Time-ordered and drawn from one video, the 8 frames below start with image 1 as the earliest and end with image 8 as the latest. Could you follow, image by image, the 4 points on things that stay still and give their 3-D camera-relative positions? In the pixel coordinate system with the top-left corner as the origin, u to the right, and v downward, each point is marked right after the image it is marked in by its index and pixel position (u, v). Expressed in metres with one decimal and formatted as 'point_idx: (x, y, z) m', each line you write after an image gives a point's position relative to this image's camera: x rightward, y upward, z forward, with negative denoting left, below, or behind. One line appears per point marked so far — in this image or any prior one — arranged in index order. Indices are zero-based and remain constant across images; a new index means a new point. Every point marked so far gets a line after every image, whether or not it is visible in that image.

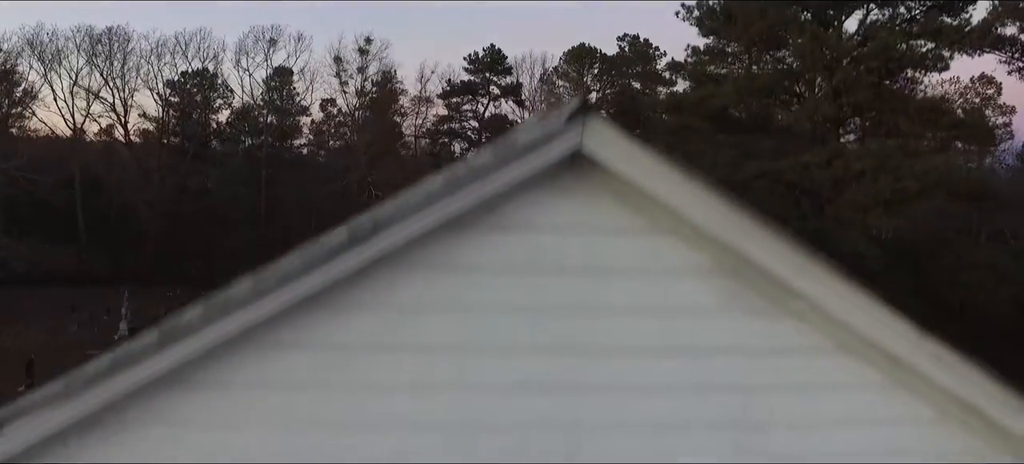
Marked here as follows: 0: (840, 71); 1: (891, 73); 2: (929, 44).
0: (+5.8, +2.8, +11.7) m
1: (+6.7, +2.8, +11.6) m
2: (+7.9, +3.6, +12.4) m
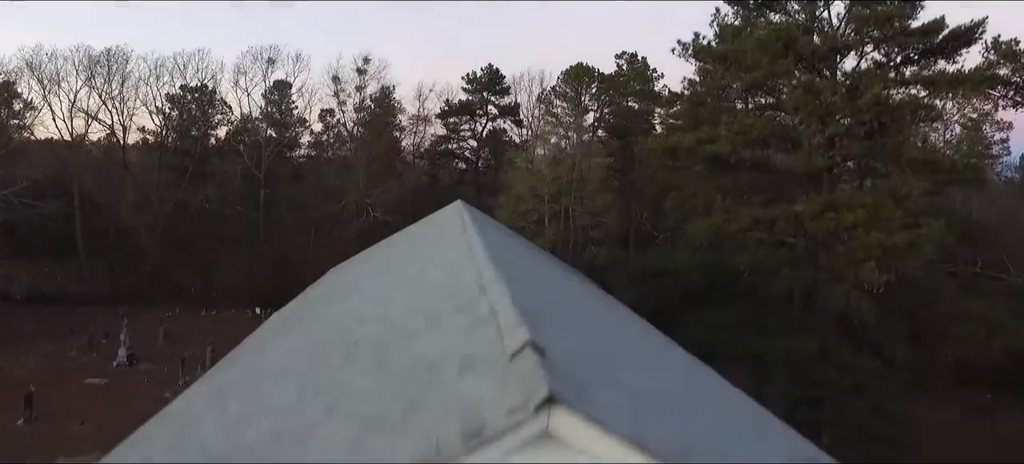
0: (+5.7, +1.9, +11.8) m
1: (+6.6, +1.9, +11.7) m
2: (+7.8, +2.7, +12.5) m
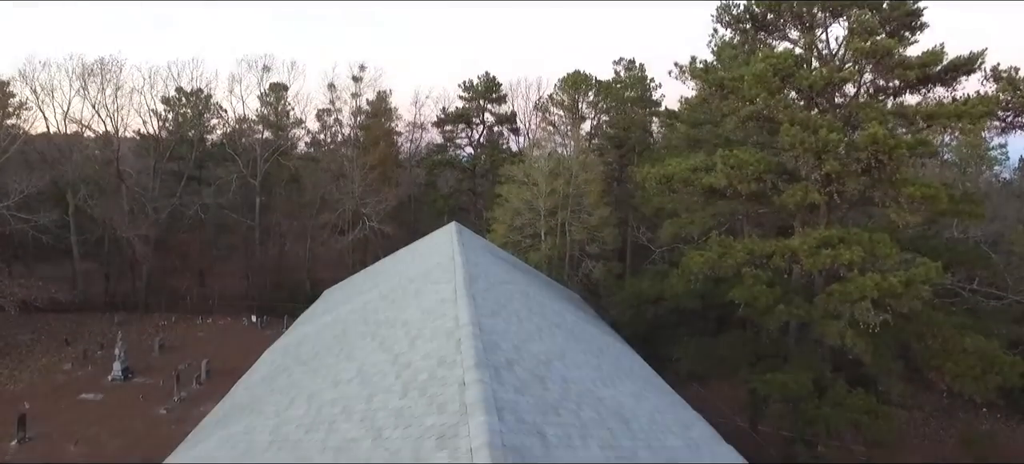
0: (+5.6, +1.3, +11.7) m
1: (+6.5, +1.2, +11.6) m
2: (+7.7, +2.0, +12.4) m
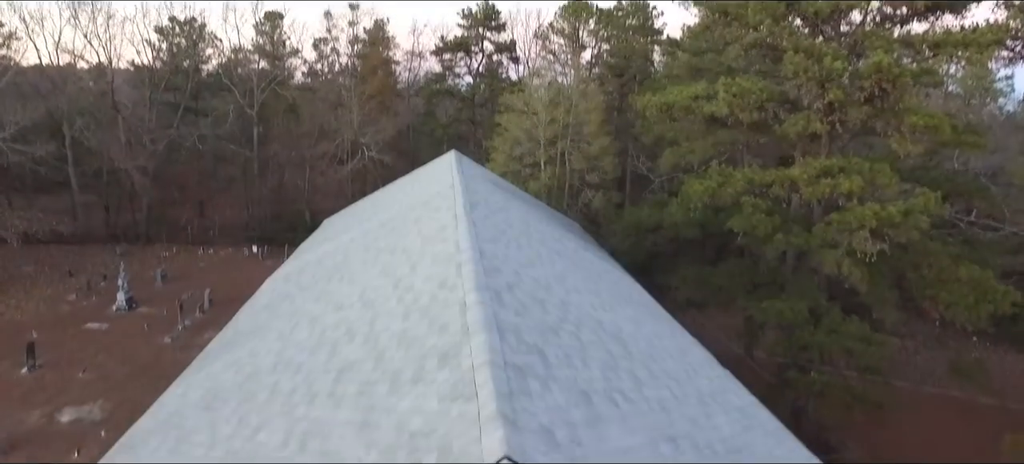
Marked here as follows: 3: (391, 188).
0: (+5.6, +2.5, +11.5) m
1: (+6.5, +2.5, +11.4) m
2: (+7.6, +3.4, +12.1) m
3: (-2.8, +1.1, +15.3) m
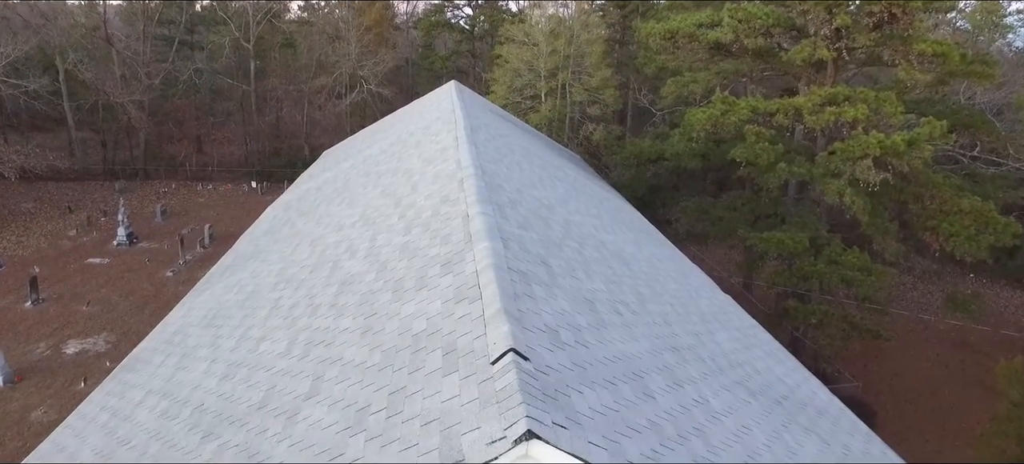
0: (+5.6, +3.7, +11.1) m
1: (+6.5, +3.7, +11.0) m
2: (+7.7, +4.6, +11.6) m
3: (-2.8, +2.6, +15.0) m
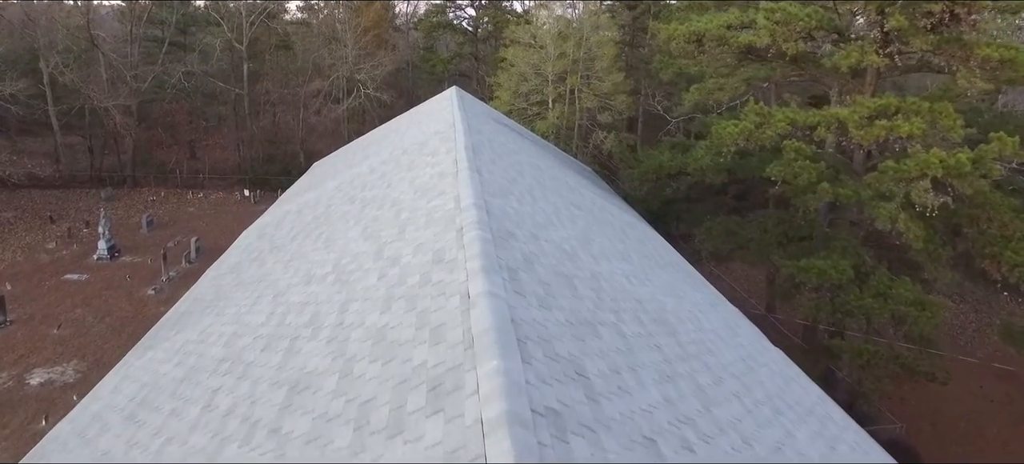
0: (+5.7, +3.3, +9.8) m
1: (+6.6, +3.2, +9.7) m
2: (+7.8, +4.2, +10.3) m
3: (-2.7, +2.2, +13.7) m
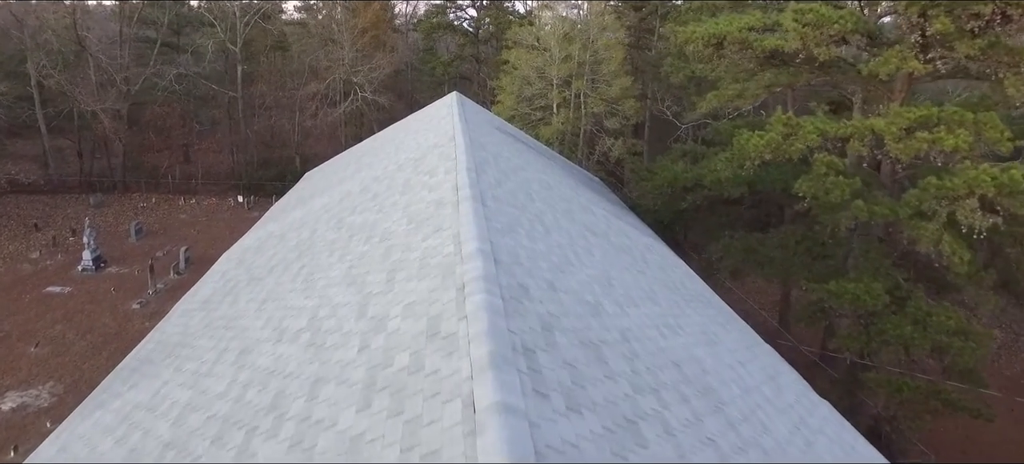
0: (+5.8, +3.0, +8.9) m
1: (+6.7, +2.9, +8.9) m
2: (+7.9, +3.8, +9.4) m
3: (-2.6, +1.9, +12.9) m
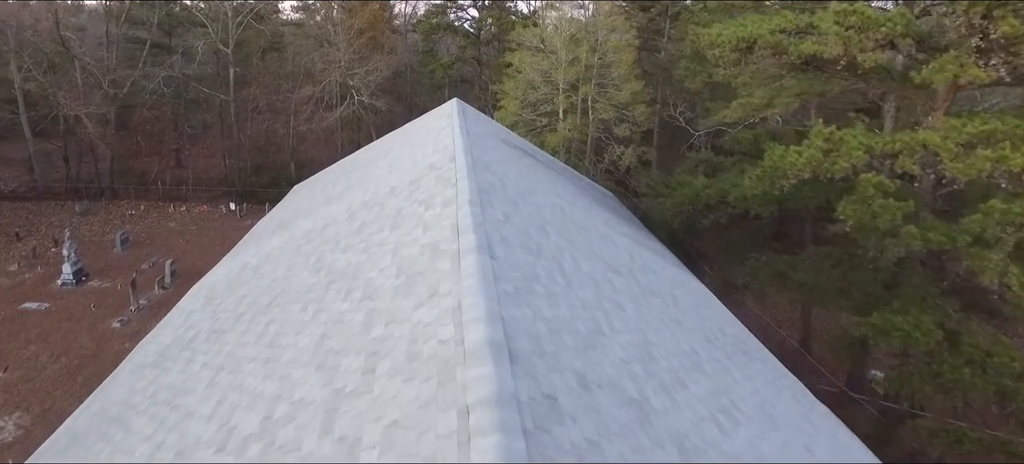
0: (+5.9, +2.6, +7.9) m
1: (+6.8, +2.5, +7.8) m
2: (+8.0, +3.5, +8.4) m
3: (-2.5, +1.5, +11.8) m
